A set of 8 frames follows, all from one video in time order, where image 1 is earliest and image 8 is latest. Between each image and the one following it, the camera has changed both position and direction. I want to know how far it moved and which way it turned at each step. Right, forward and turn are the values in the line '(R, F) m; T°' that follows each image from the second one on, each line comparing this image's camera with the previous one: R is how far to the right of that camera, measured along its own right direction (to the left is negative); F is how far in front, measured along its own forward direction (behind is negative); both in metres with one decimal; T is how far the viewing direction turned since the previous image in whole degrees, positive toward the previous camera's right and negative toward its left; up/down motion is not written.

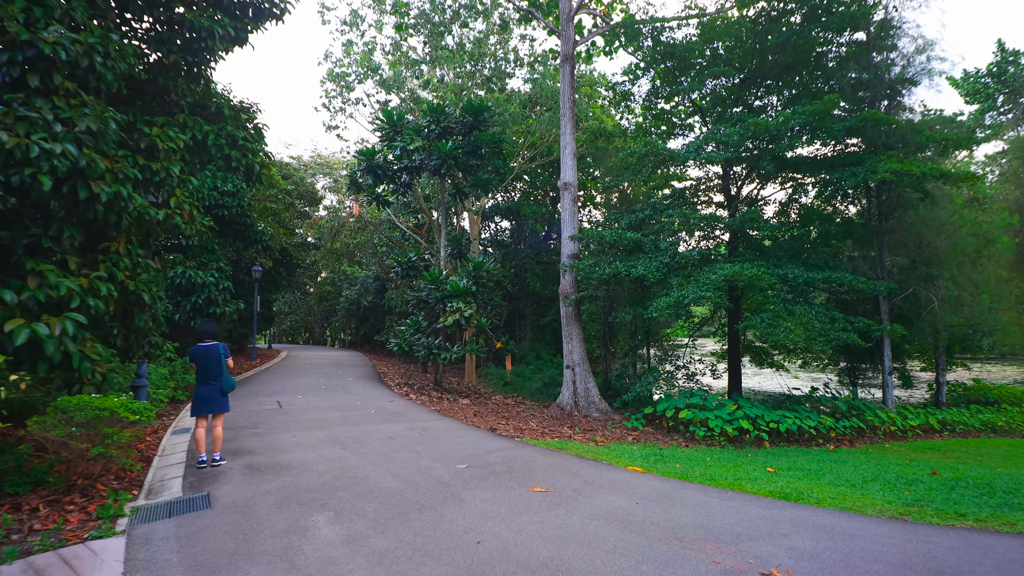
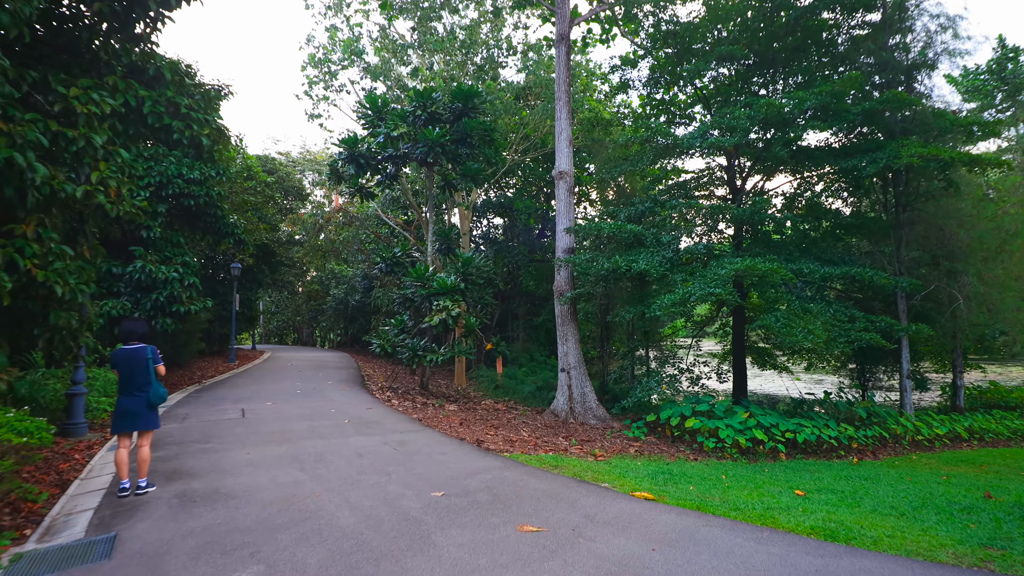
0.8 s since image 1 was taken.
(+0.1, +0.8) m; +1°
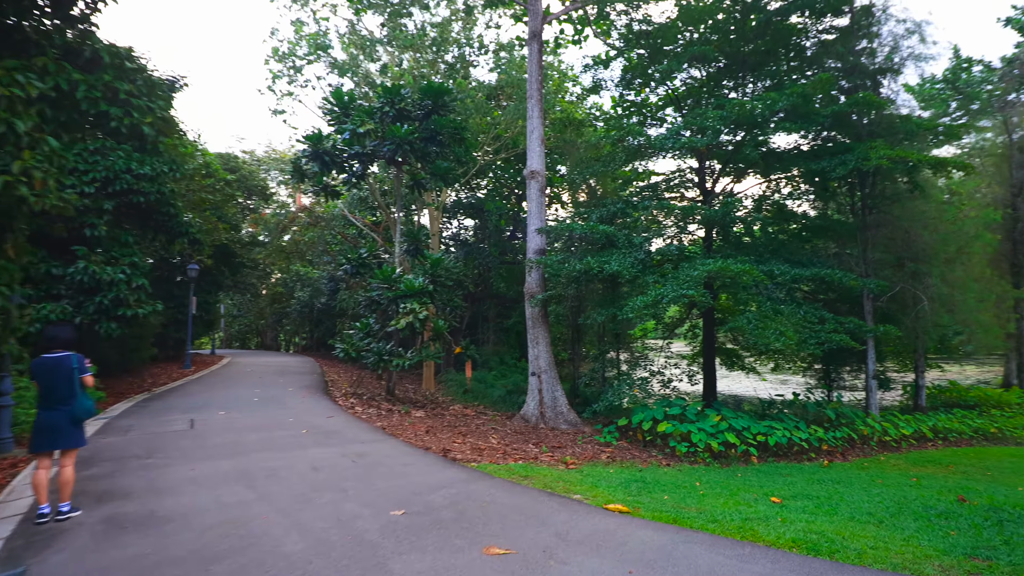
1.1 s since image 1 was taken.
(0.0, +0.3) m; +3°
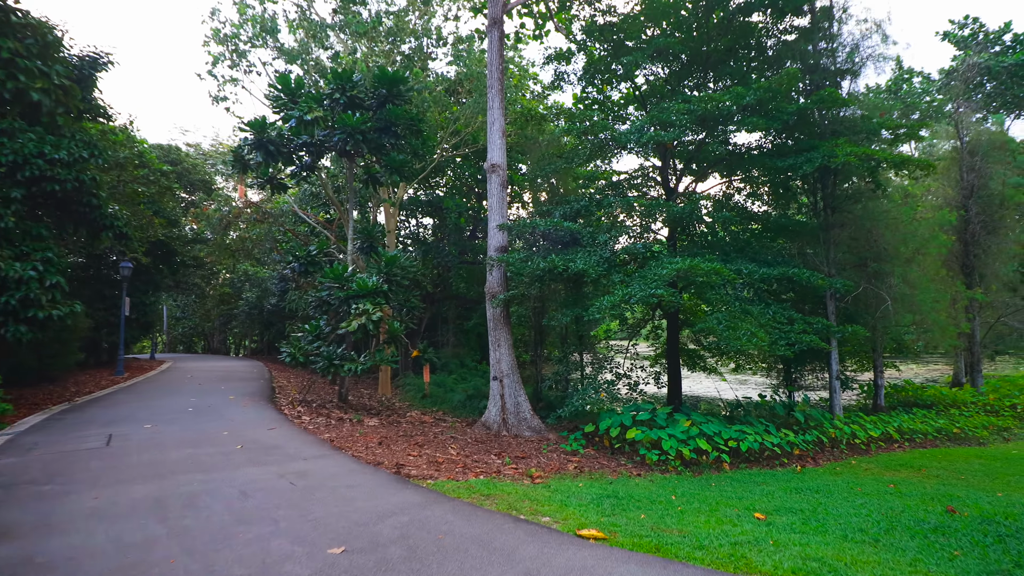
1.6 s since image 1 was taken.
(0.0, +0.5) m; +4°
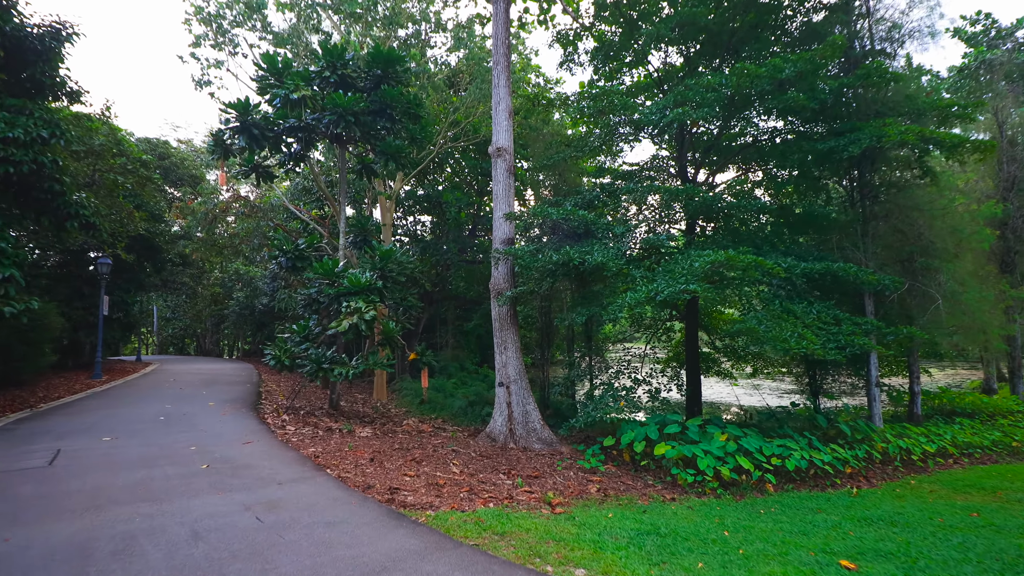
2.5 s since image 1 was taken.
(-0.2, +0.9) m; 0°
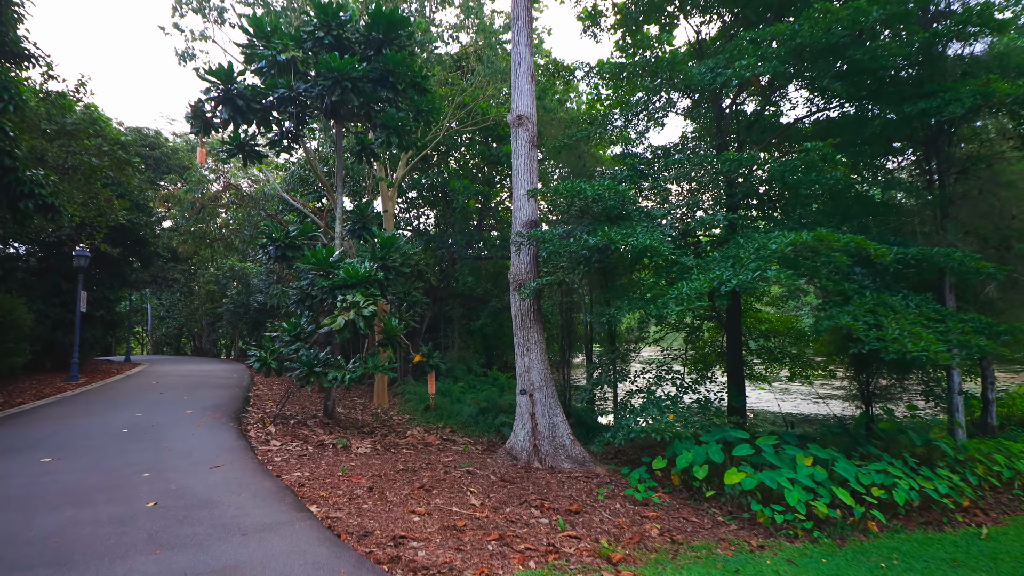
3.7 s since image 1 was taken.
(-0.3, +1.3) m; 0°
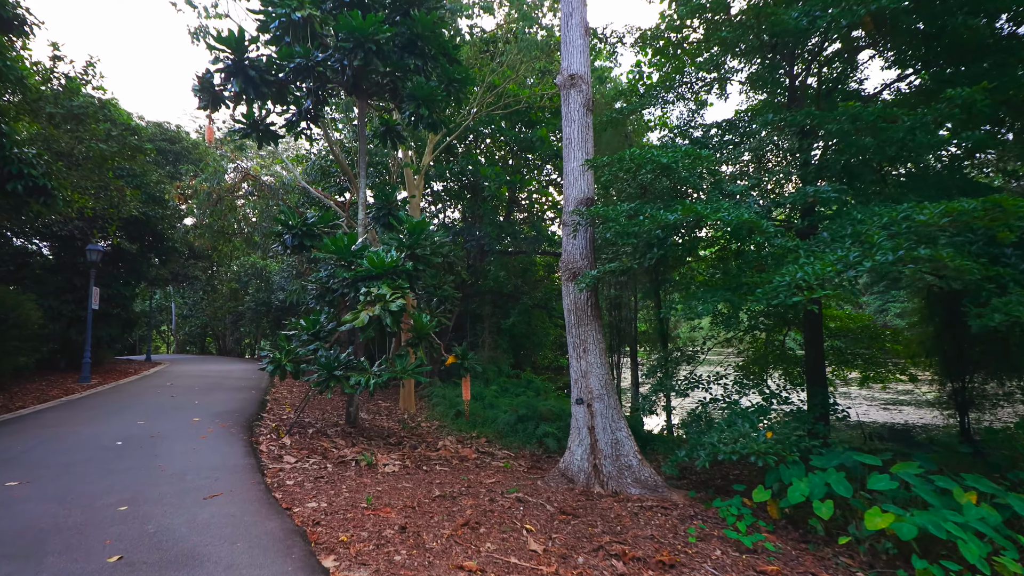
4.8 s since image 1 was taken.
(-0.4, +1.1) m; -2°
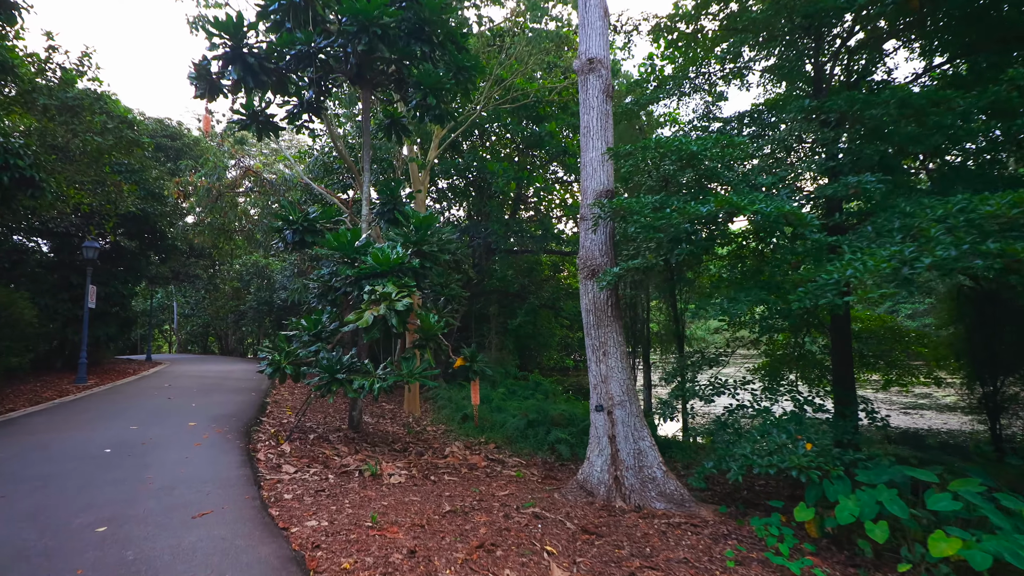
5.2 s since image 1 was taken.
(-0.1, +0.4) m; 0°
